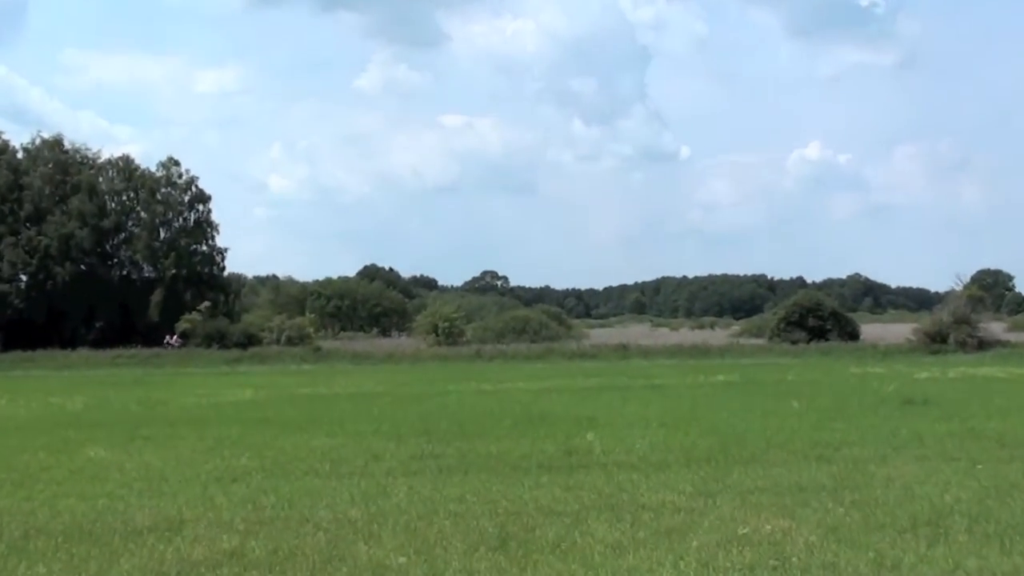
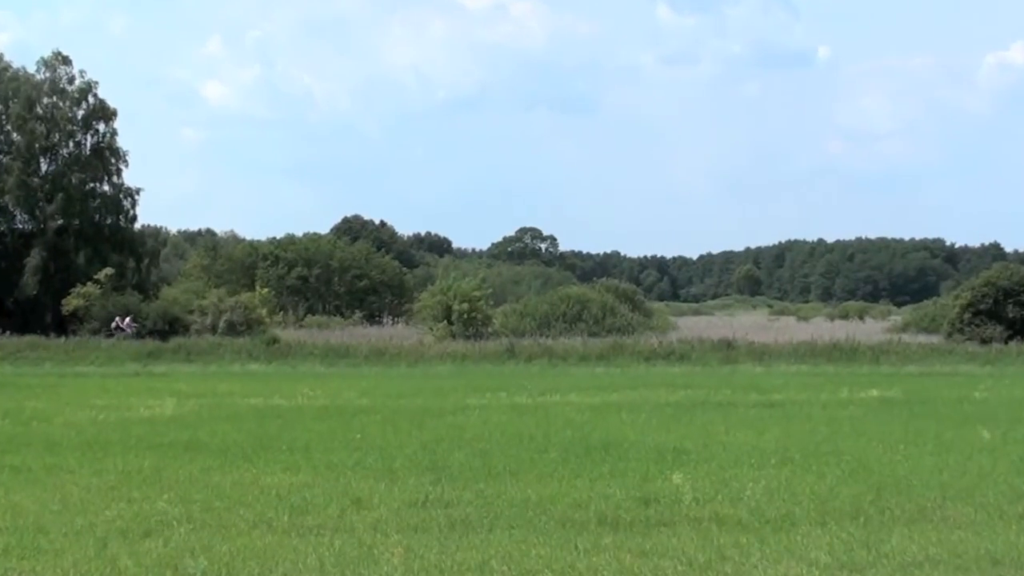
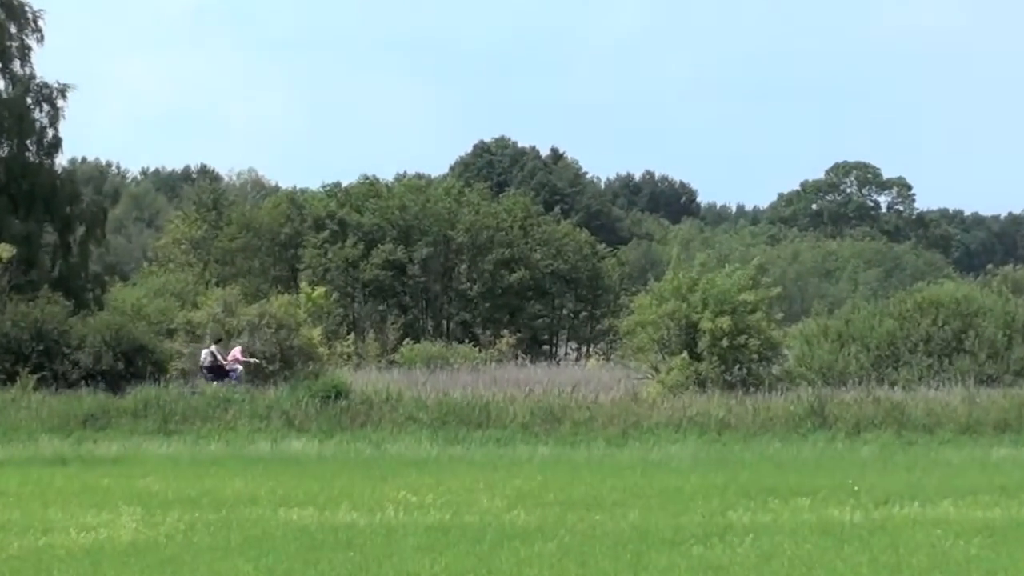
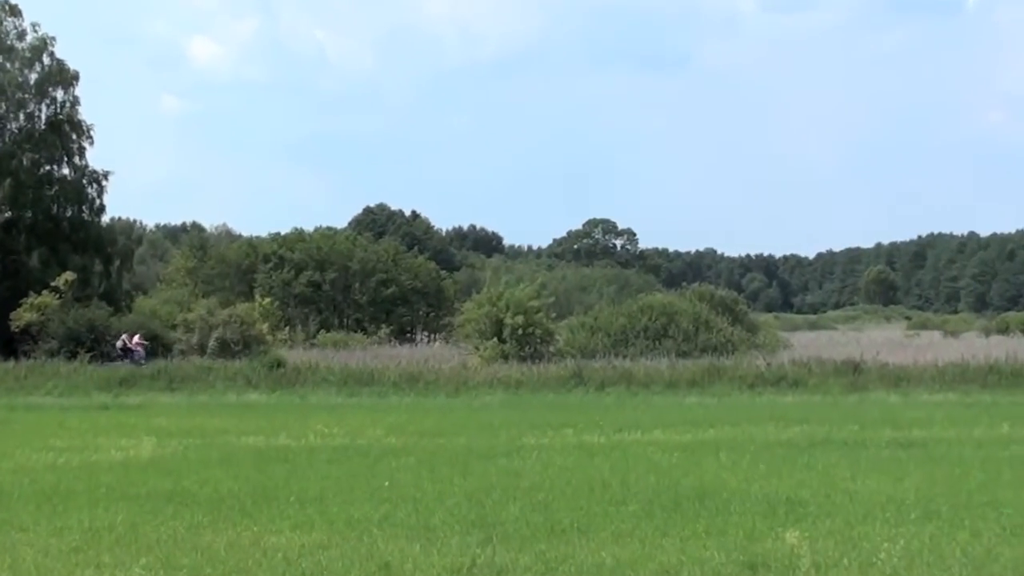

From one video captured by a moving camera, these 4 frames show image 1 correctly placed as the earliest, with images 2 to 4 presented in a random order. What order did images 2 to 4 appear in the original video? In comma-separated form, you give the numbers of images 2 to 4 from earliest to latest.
2, 4, 3
